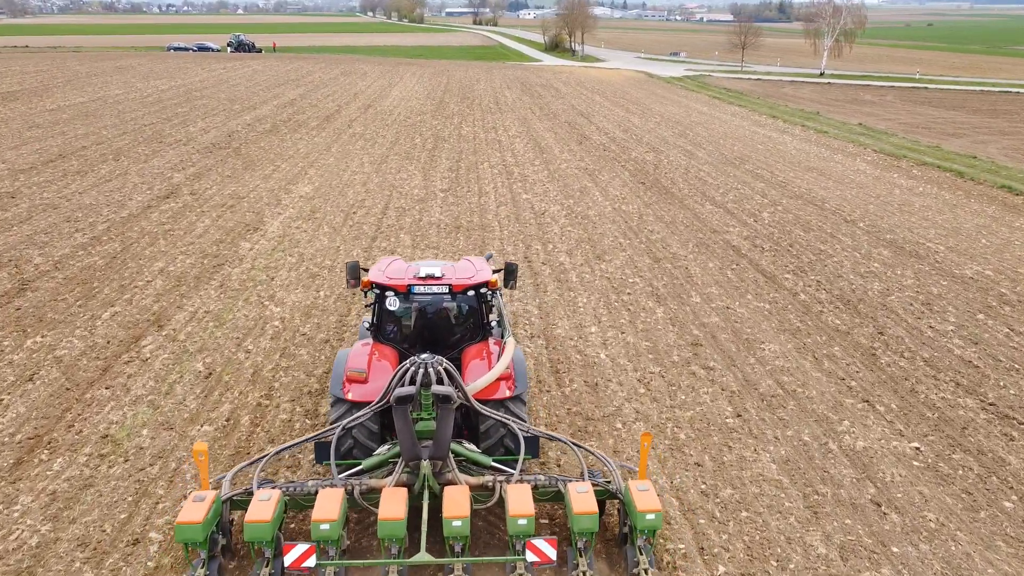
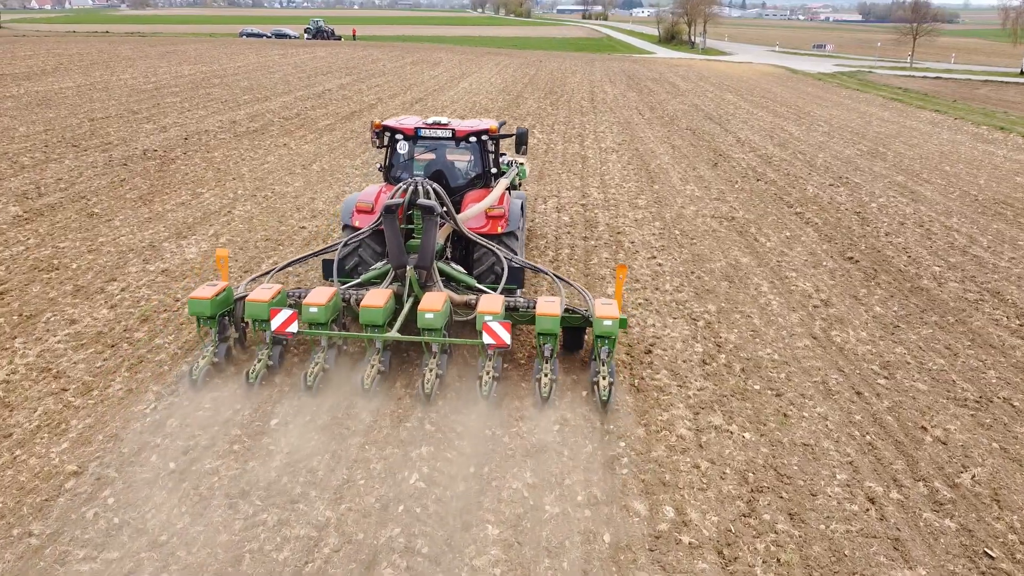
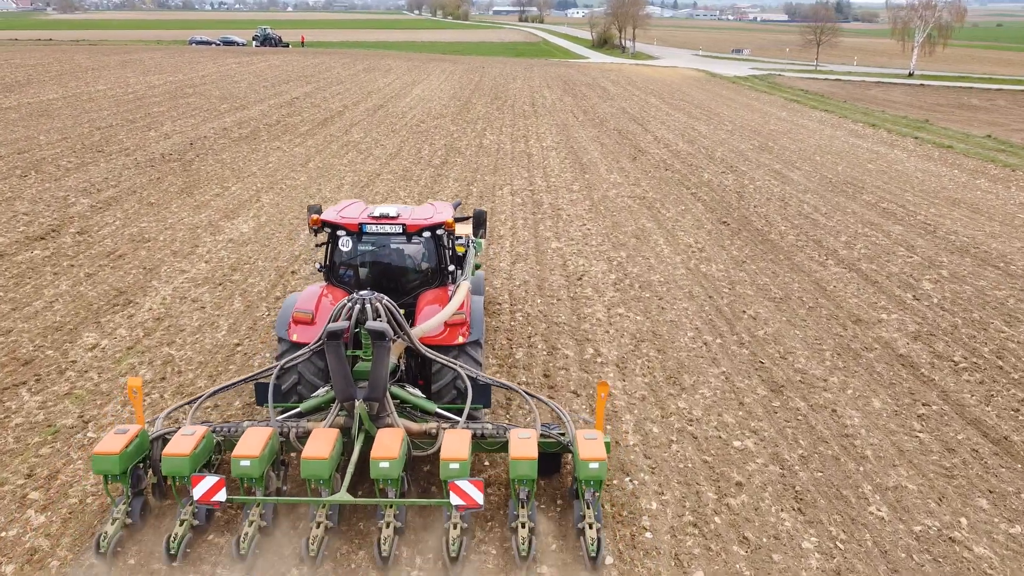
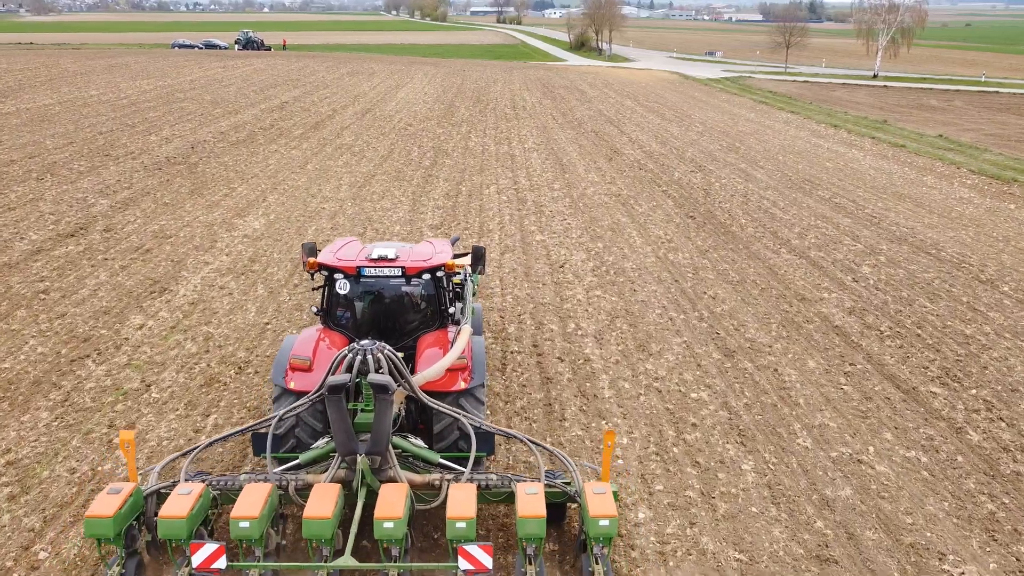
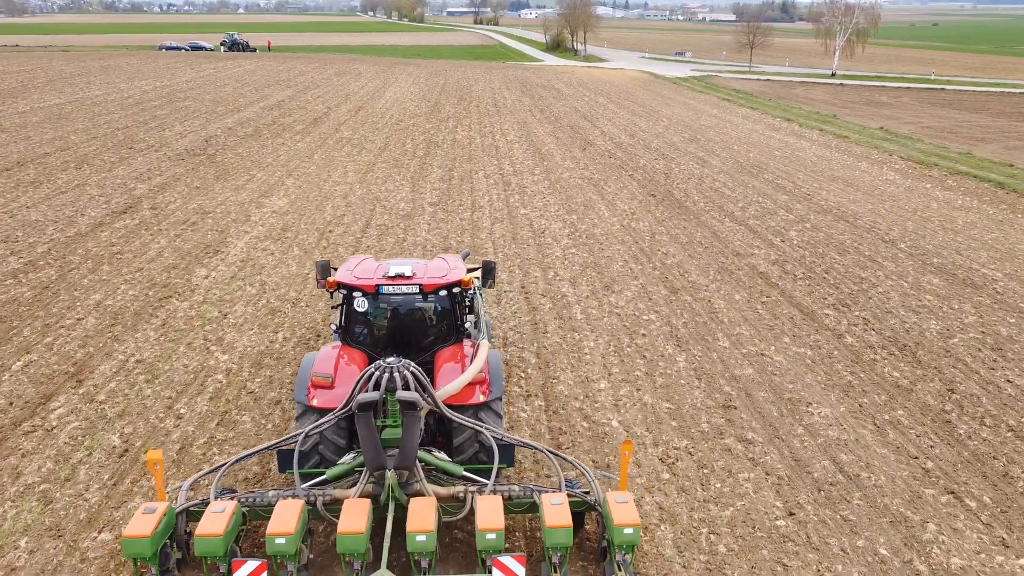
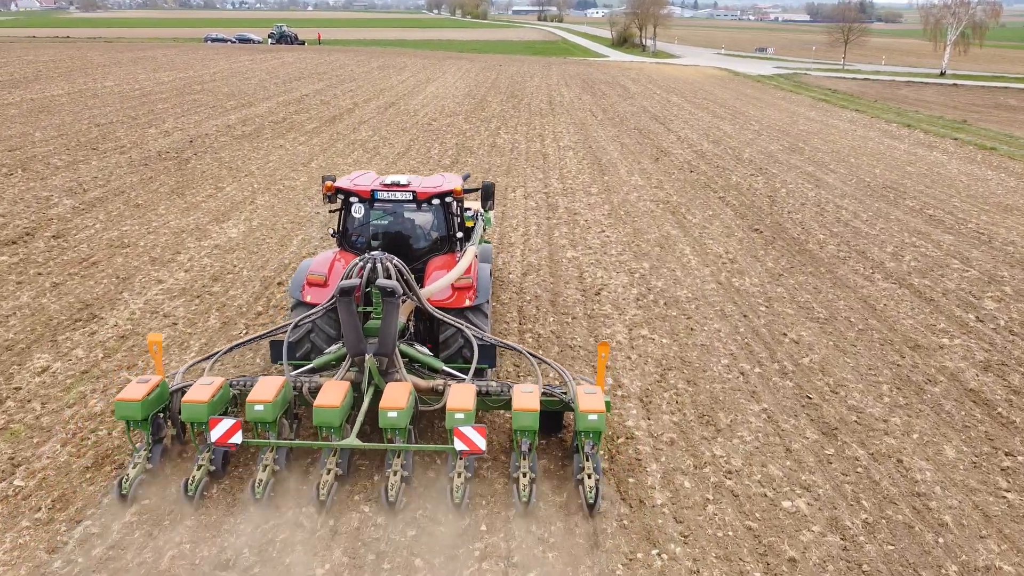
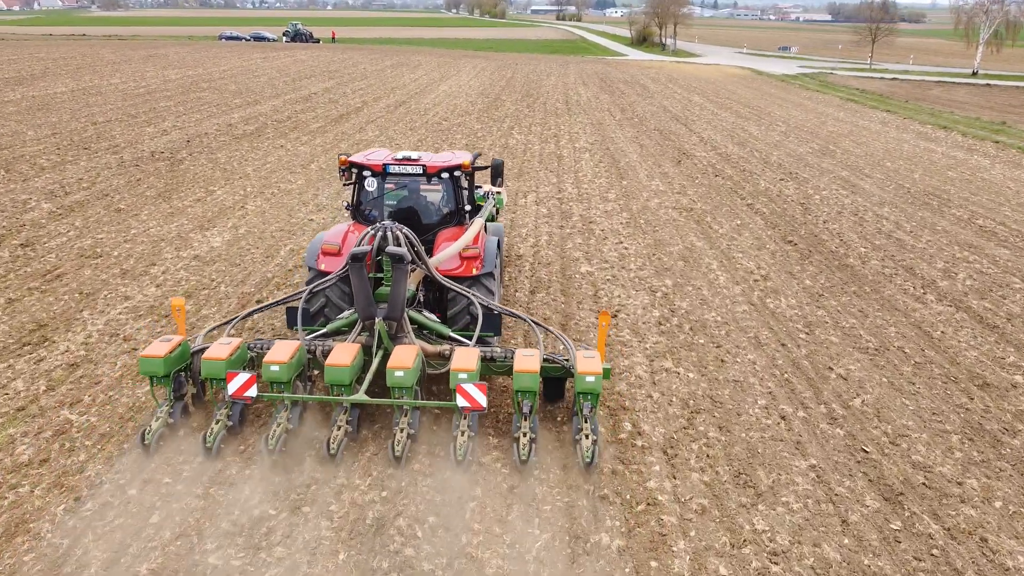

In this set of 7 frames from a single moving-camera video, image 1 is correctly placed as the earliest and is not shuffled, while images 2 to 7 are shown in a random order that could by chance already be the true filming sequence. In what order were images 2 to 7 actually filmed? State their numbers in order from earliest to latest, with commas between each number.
5, 4, 3, 6, 7, 2
